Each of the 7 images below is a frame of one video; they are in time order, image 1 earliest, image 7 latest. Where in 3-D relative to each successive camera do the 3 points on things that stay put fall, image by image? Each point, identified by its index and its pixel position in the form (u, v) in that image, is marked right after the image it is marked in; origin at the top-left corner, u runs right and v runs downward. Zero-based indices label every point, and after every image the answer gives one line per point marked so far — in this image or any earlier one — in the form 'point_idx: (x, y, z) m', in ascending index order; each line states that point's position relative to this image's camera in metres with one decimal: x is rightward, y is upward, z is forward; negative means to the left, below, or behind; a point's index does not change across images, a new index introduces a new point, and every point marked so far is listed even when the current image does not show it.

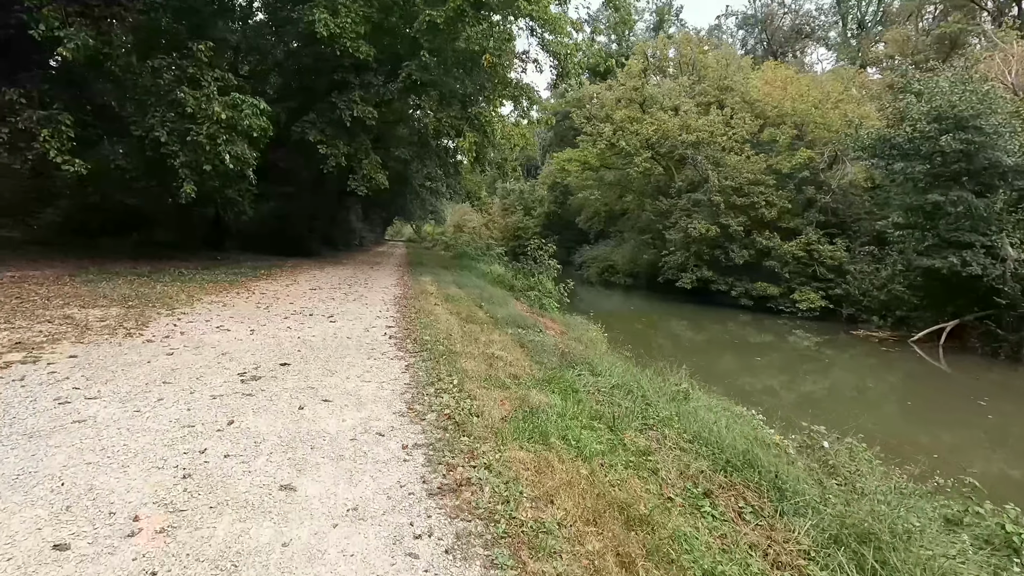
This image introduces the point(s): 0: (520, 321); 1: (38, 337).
0: (+0.2, -0.6, +8.6) m
1: (-4.8, -0.5, +5.4) m
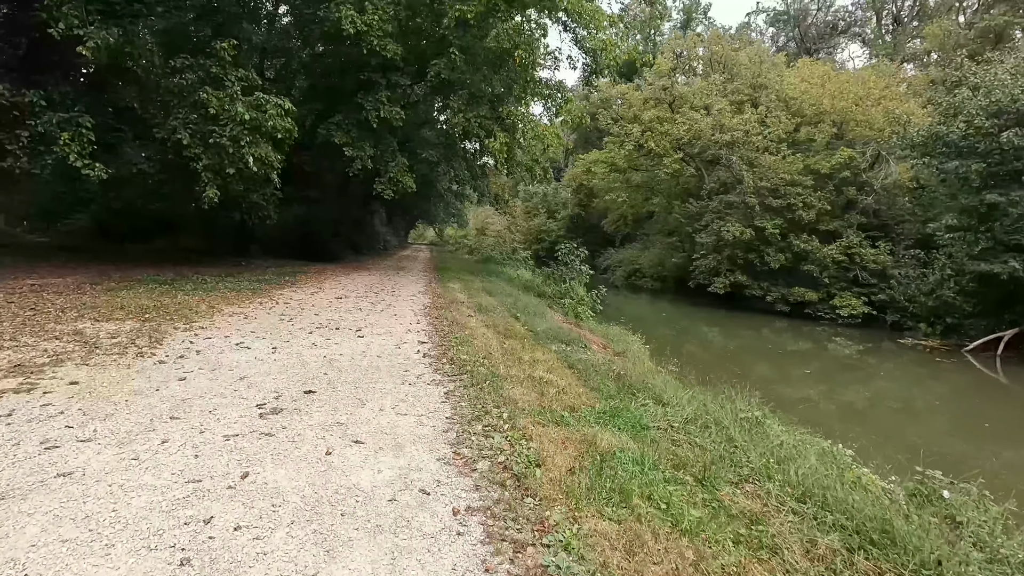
0: (+0.8, -0.7, +7.9) m
1: (-4.3, -0.6, +4.9) m
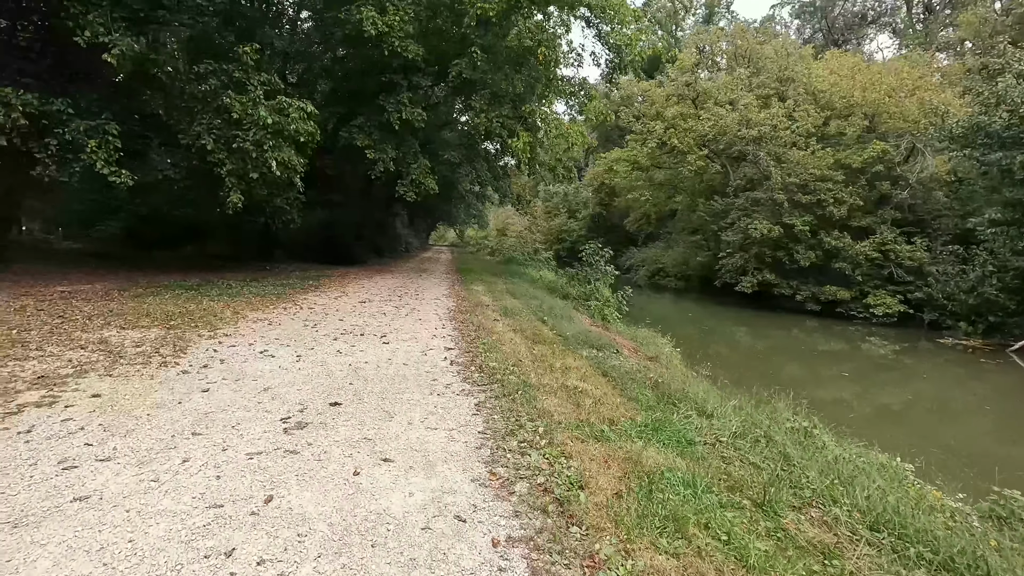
0: (+1.2, -0.8, +7.6) m
1: (-4.0, -0.7, +4.8) m
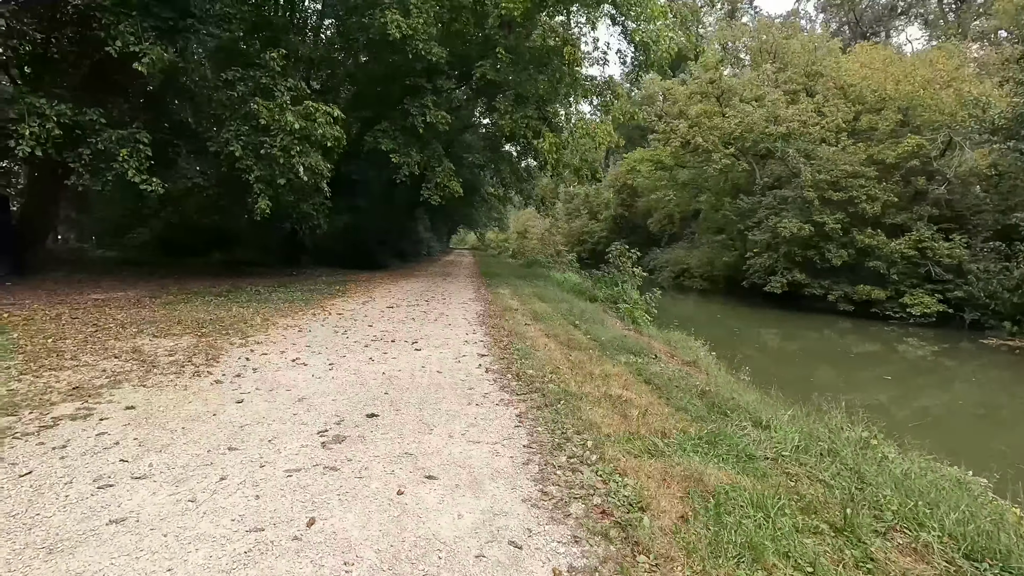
0: (+1.7, -0.8, +7.3) m
1: (-3.7, -0.8, +4.8) m
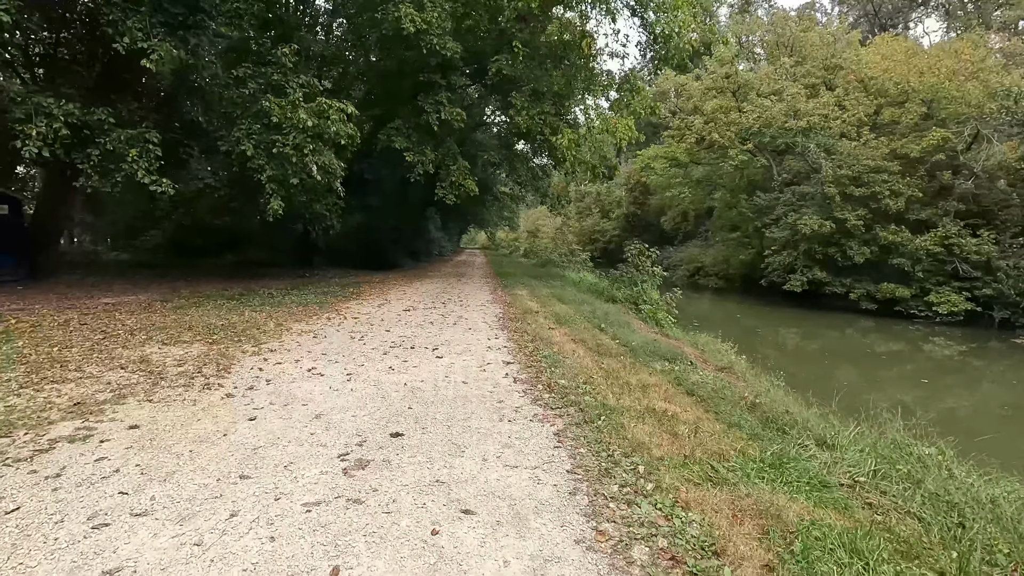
0: (+2.0, -0.8, +6.9) m
1: (-3.4, -0.9, +4.4) m
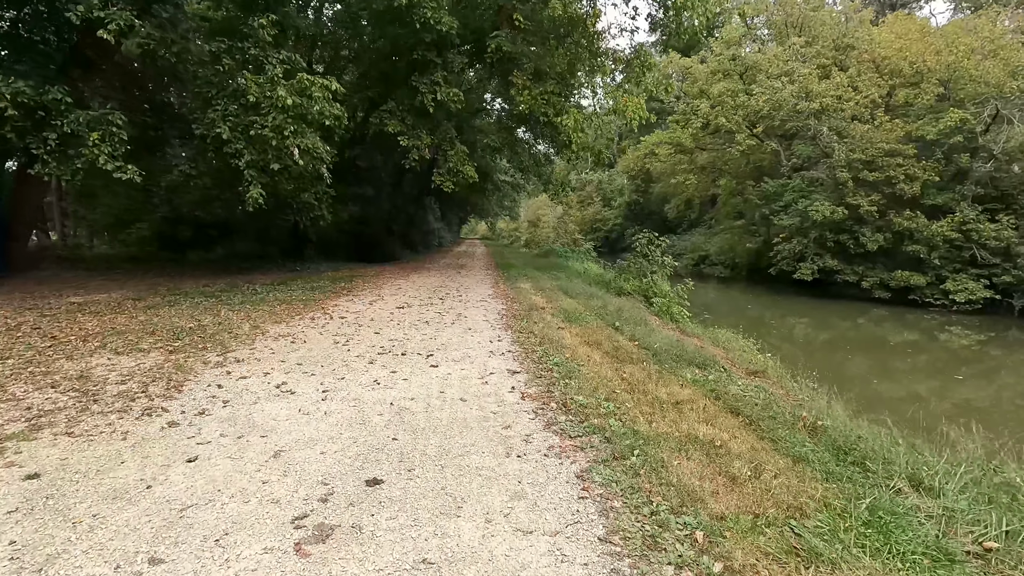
0: (+2.1, -0.8, +6.1) m
1: (-3.3, -0.9, +3.6) m
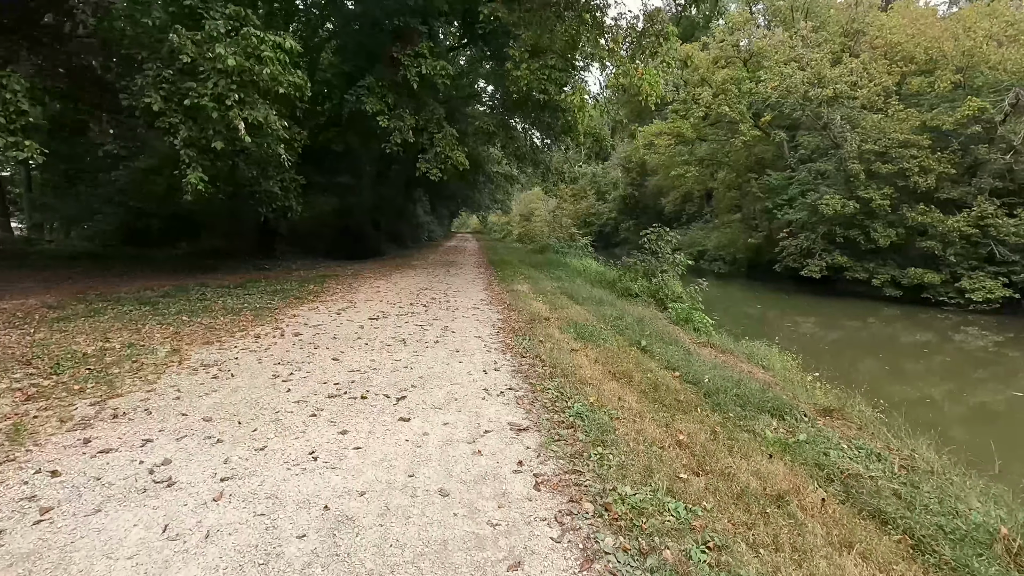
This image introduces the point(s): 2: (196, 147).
0: (+2.1, -0.9, +4.5) m
1: (-3.3, -1.1, +1.9) m
2: (-4.6, +2.1, +7.8) m
